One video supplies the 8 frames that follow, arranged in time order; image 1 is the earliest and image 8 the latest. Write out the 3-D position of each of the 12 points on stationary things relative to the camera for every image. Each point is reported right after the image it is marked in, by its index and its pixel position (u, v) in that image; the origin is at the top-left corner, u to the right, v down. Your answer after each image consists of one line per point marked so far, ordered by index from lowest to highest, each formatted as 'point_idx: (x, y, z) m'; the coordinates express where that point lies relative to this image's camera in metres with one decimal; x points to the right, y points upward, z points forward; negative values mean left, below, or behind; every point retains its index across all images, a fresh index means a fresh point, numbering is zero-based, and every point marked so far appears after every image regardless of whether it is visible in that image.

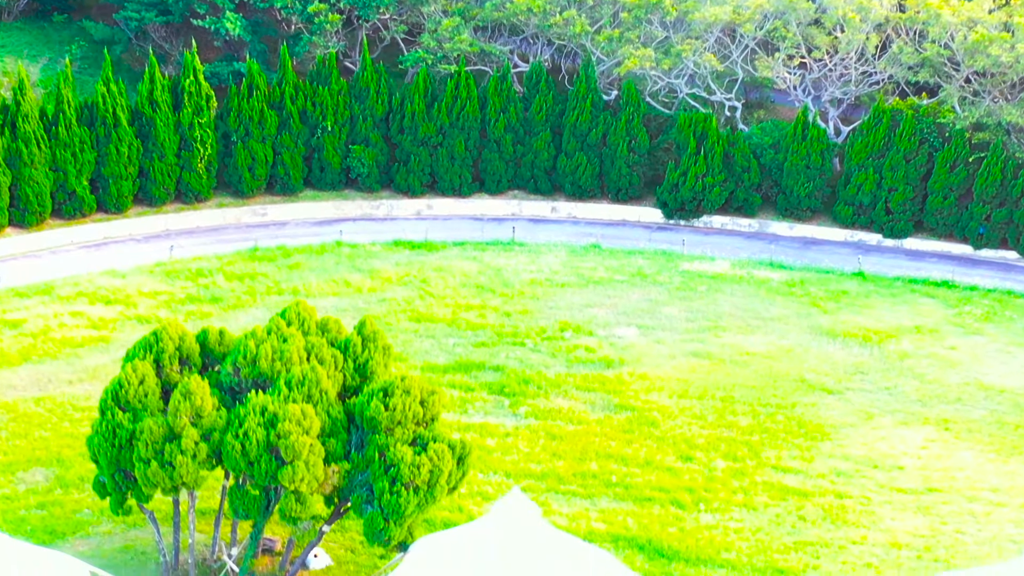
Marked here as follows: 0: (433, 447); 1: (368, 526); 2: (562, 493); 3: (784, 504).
0: (-0.8, -1.6, +16.7) m
1: (-1.4, -2.3, +16.6) m
2: (+0.6, -2.4, +20.0) m
3: (+3.2, -2.5, +20.0) m
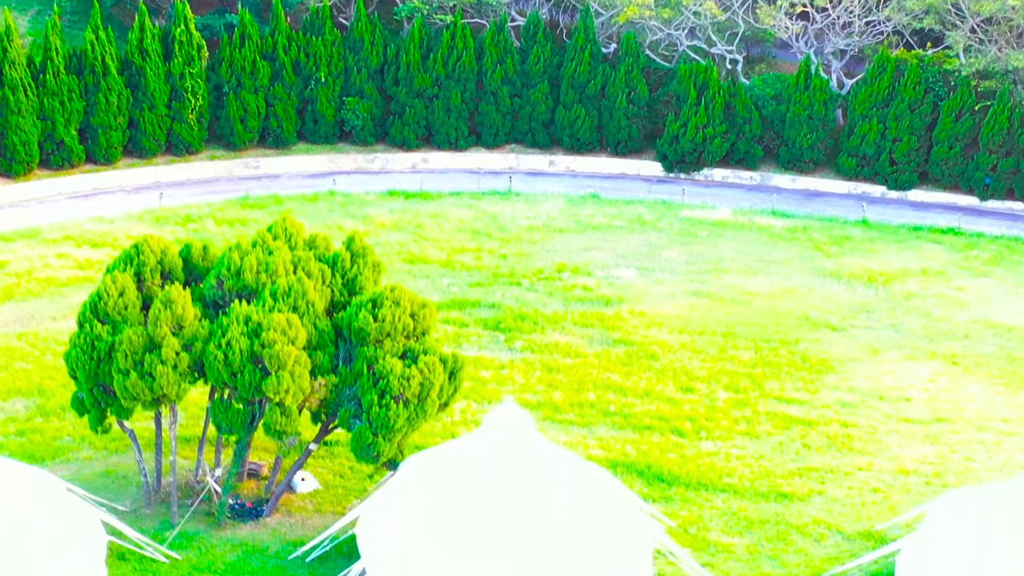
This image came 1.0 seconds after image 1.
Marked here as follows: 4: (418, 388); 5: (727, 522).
0: (-0.8, -0.7, +16.1) m
1: (-1.5, -1.4, +16.0) m
2: (+0.5, -1.5, +19.4) m
3: (+3.1, -1.6, +19.3) m
4: (-0.9, -0.9, +16.0) m
5: (+2.2, -2.3, +17.1) m
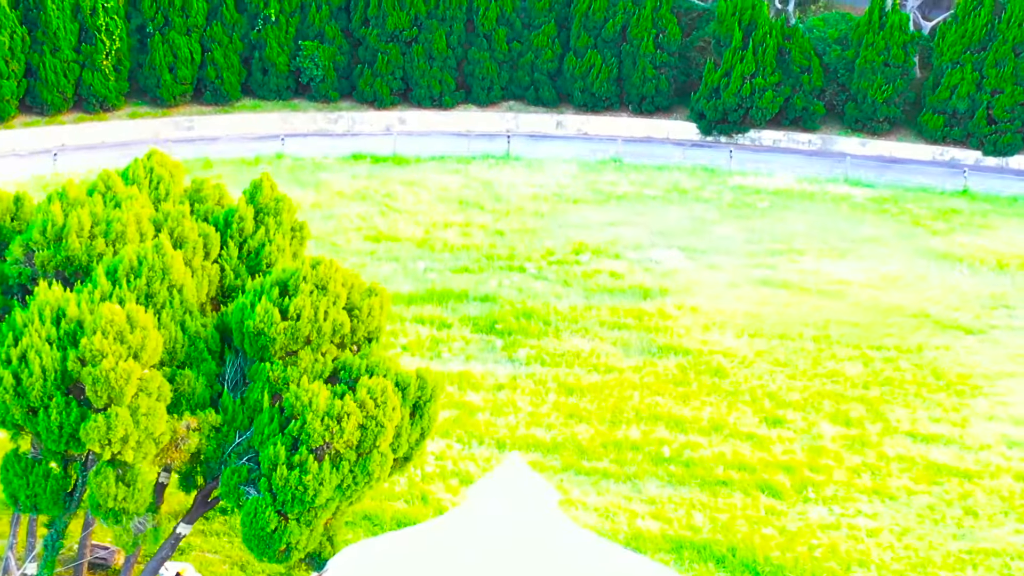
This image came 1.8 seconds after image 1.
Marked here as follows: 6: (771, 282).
0: (-0.8, -0.5, +9.4) m
1: (-1.4, -1.3, +9.3) m
2: (+0.6, -1.4, +12.6) m
3: (+3.2, -1.5, +12.6) m
4: (-0.8, -0.8, +9.3) m
5: (+2.2, -2.2, +10.4) m
6: (+2.7, +0.1, +17.8) m
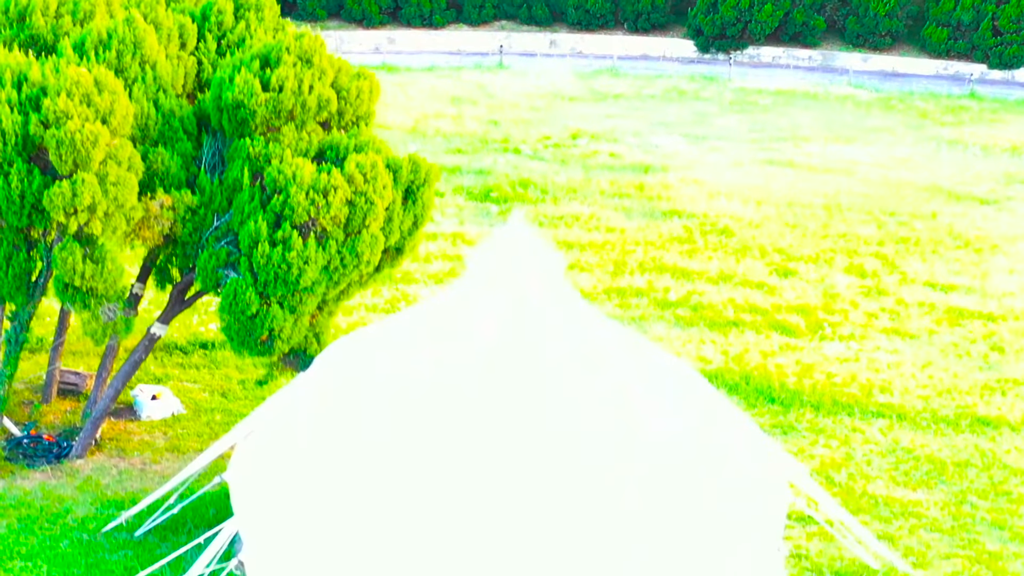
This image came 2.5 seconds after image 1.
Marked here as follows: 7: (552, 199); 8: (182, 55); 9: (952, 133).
0: (-0.8, +0.7, +8.7) m
1: (-1.4, -0.1, +8.6) m
2: (+0.5, -0.2, +11.9) m
3: (+3.2, -0.3, +12.0) m
4: (-0.8, +0.4, +8.6) m
5: (+2.2, -1.0, +9.7) m
6: (+2.7, +1.3, +17.1) m
7: (+0.4, +0.8, +15.1) m
8: (-1.8, +1.3, +9.5) m
9: (+4.9, +1.7, +18.8) m
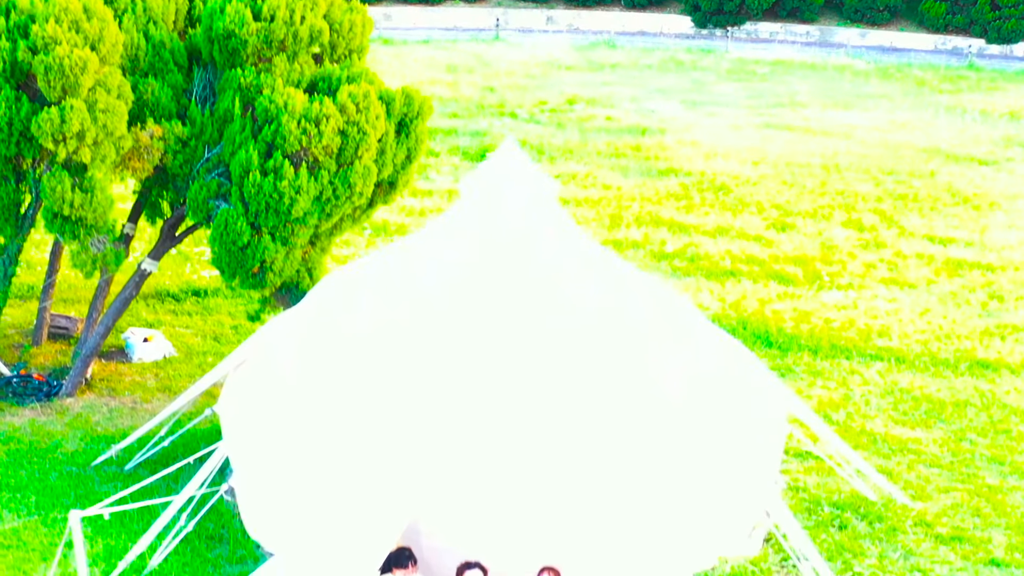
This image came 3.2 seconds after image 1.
0: (-0.8, +1.0, +8.6) m
1: (-1.4, +0.3, +8.5) m
2: (+0.5, +0.2, +11.8) m
3: (+3.1, +0.1, +11.9) m
4: (-0.9, +0.7, +8.5) m
5: (+2.2, -0.7, +9.6) m
6: (+2.6, +1.6, +17.0) m
7: (+0.3, +1.1, +15.0) m
8: (-1.9, +1.7, +9.4) m
9: (+4.8, +2.1, +18.7) m
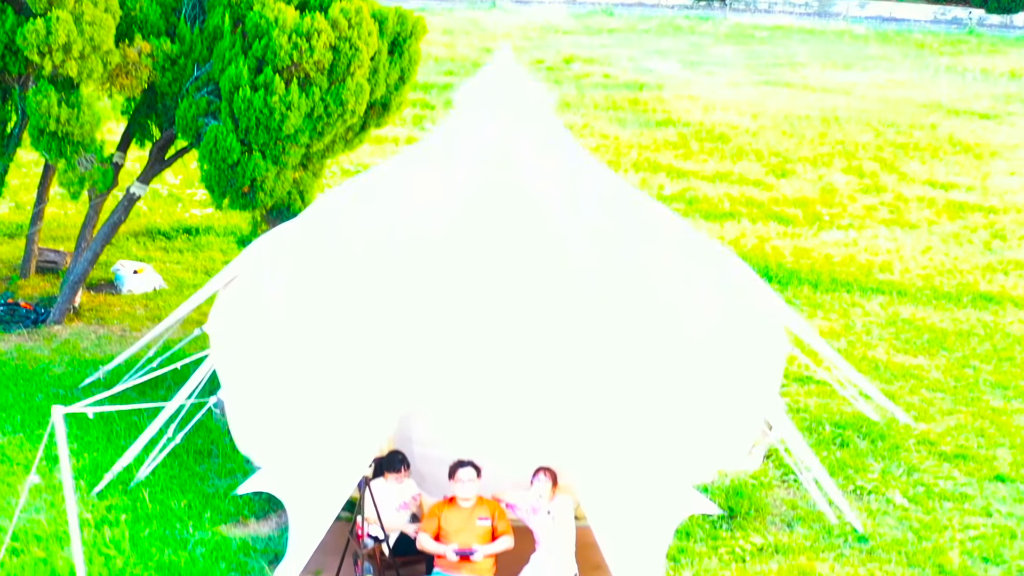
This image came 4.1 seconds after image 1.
0: (-0.9, +1.4, +8.4) m
1: (-1.5, +0.7, +8.3) m
2: (+0.5, +0.6, +11.7) m
3: (+3.1, +0.5, +11.7) m
4: (-0.9, +1.1, +8.3) m
5: (+2.1, -0.3, +9.4) m
6: (+2.6, +2.0, +16.9) m
7: (+0.3, +1.5, +14.9) m
8: (-1.9, +2.1, +9.2) m
9: (+4.8, +2.5, +18.6) m
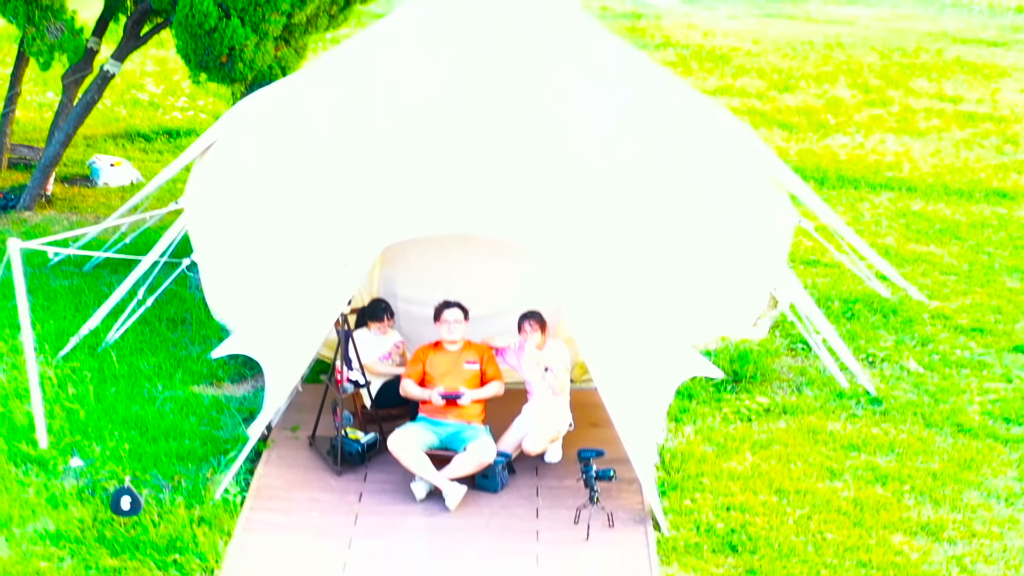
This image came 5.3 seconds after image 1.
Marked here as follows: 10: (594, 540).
0: (-0.9, +2.0, +8.0) m
1: (-1.5, +1.2, +7.9) m
2: (+0.4, +1.1, +11.3) m
3: (+3.0, +1.1, +11.3) m
4: (-0.9, +1.7, +7.9) m
5: (+2.1, +0.3, +9.0) m
6: (+2.5, +2.6, +16.4) m
7: (+0.2, +2.1, +14.5) m
8: (-1.9, +2.7, +8.8) m
9: (+4.7, +3.1, +18.1) m
10: (+0.3, -0.8, +5.3) m
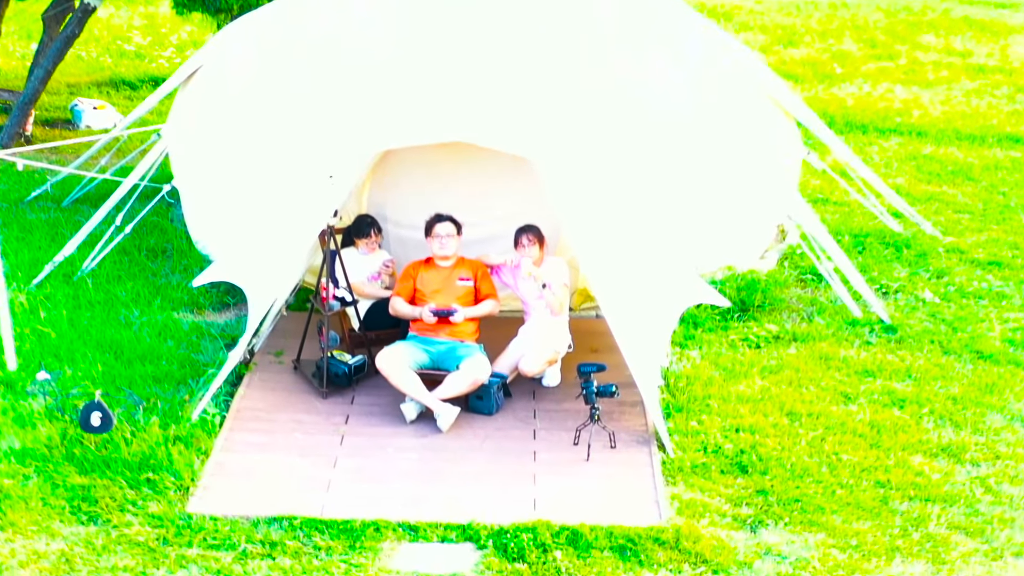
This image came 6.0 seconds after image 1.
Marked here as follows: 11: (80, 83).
0: (-0.9, +2.3, +7.7) m
1: (-1.5, +1.5, +7.6) m
2: (+0.4, +1.4, +11.0) m
3: (+3.0, +1.3, +11.0) m
4: (-0.9, +2.0, +7.6) m
5: (+2.1, +0.6, +8.7) m
6: (+2.5, +2.9, +16.1) m
7: (+0.2, +2.4, +14.1) m
8: (-2.0, +2.9, +8.5) m
9: (+4.7, +3.4, +17.8) m
10: (+0.2, -0.5, +5.0) m
11: (-2.6, +1.2, +10.3) m
